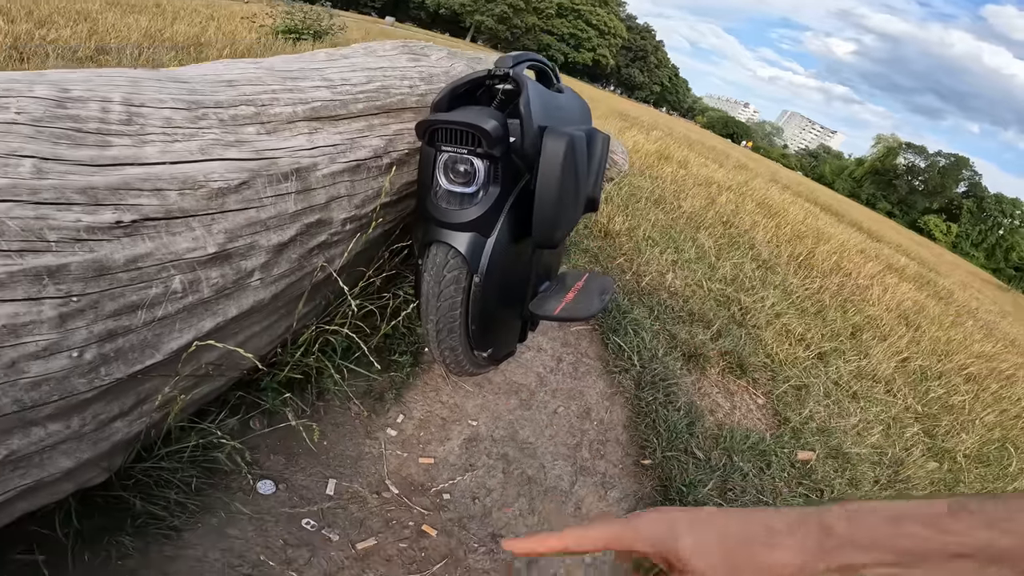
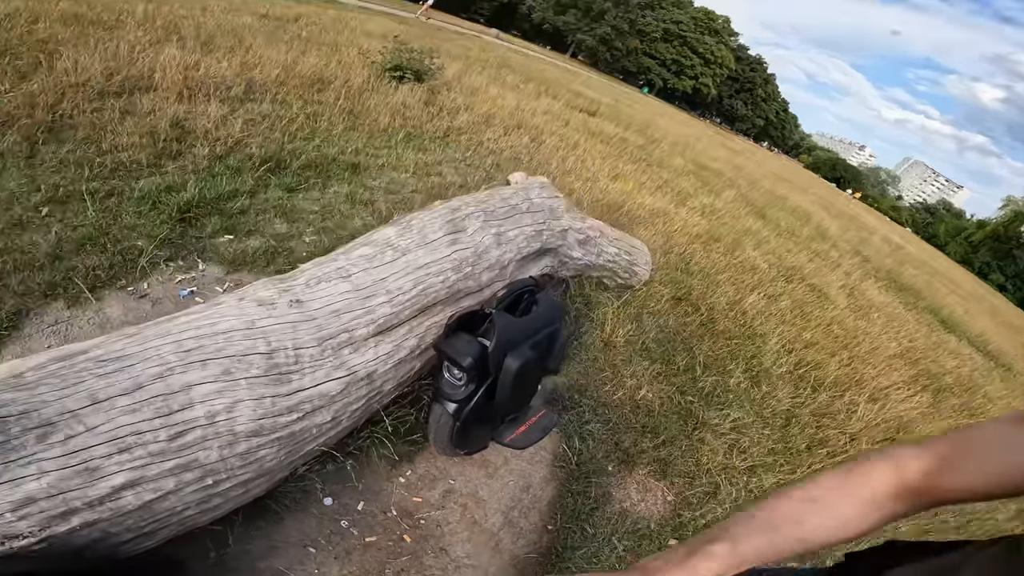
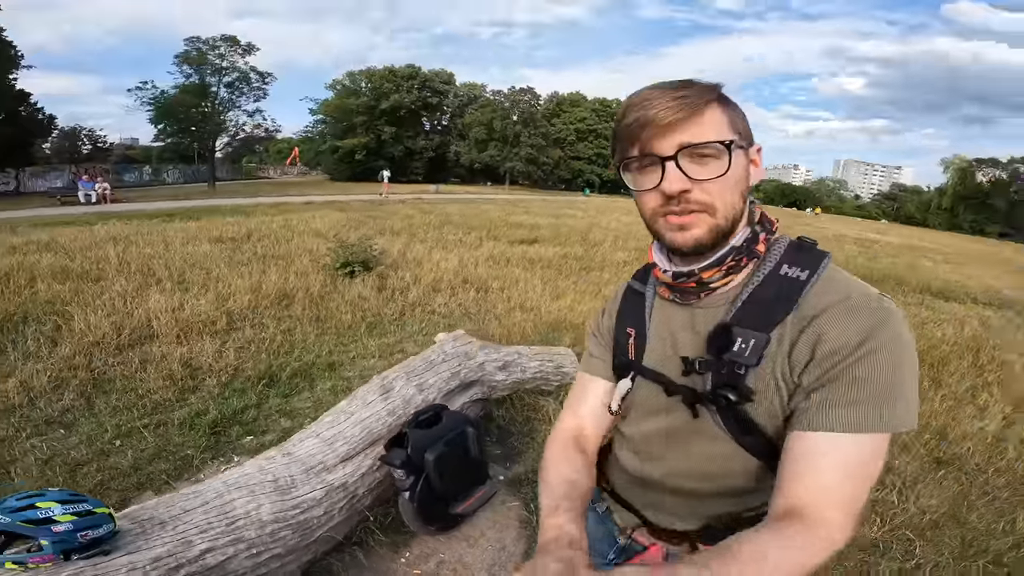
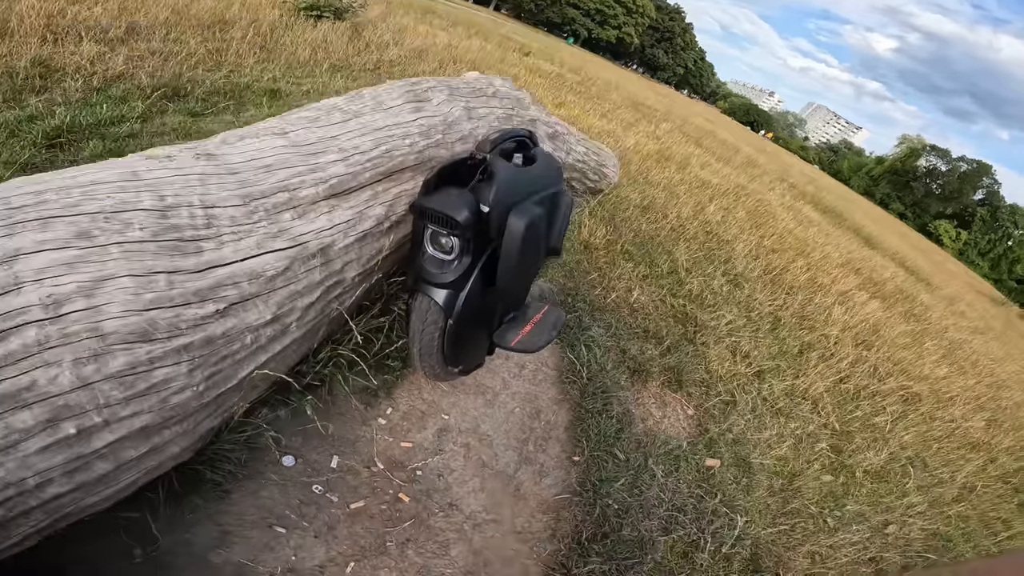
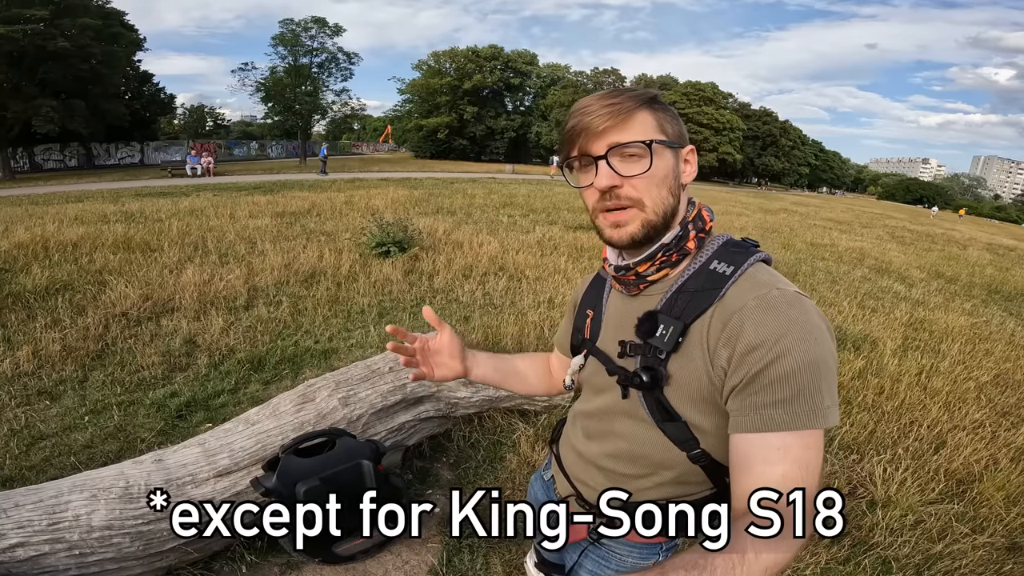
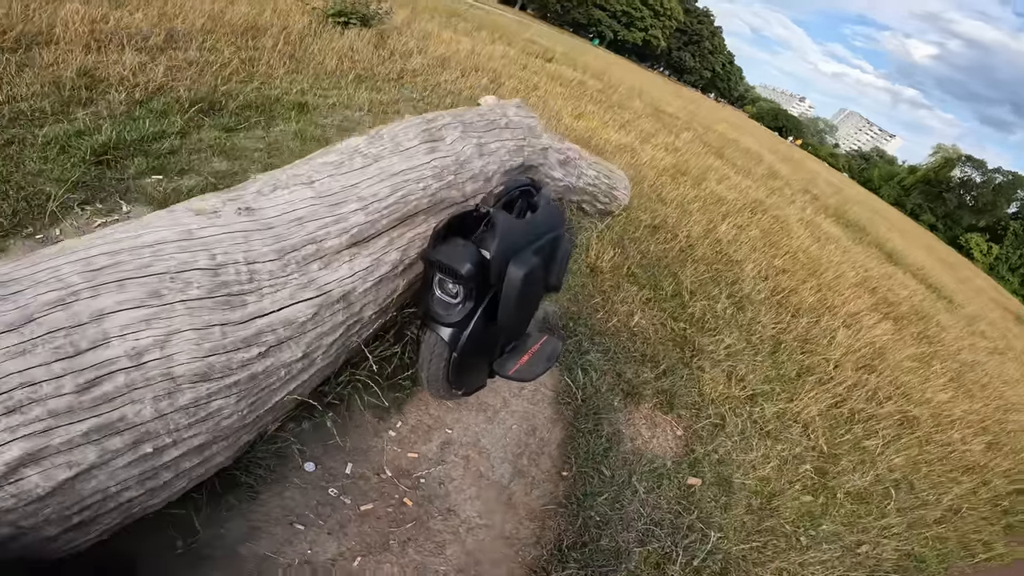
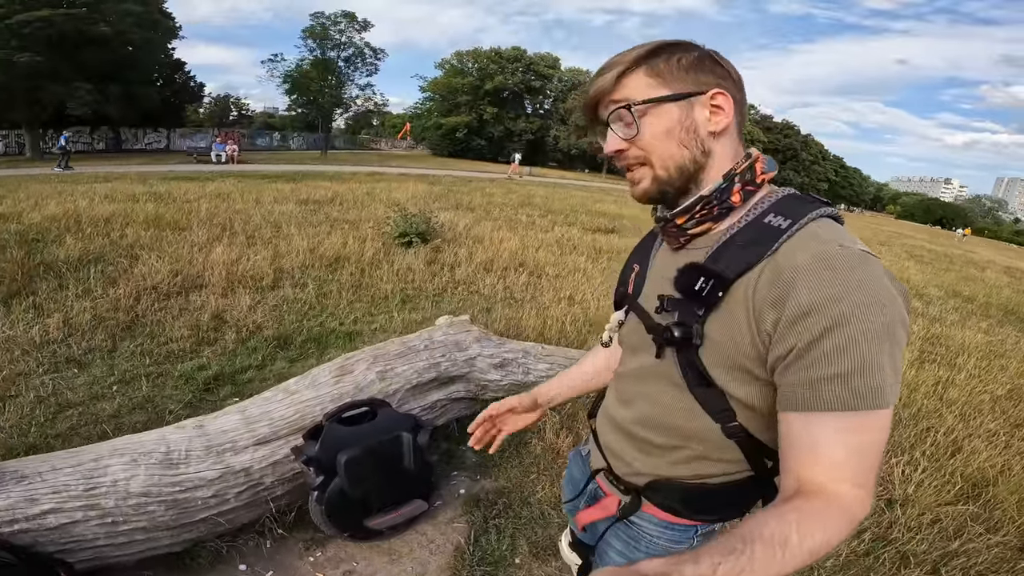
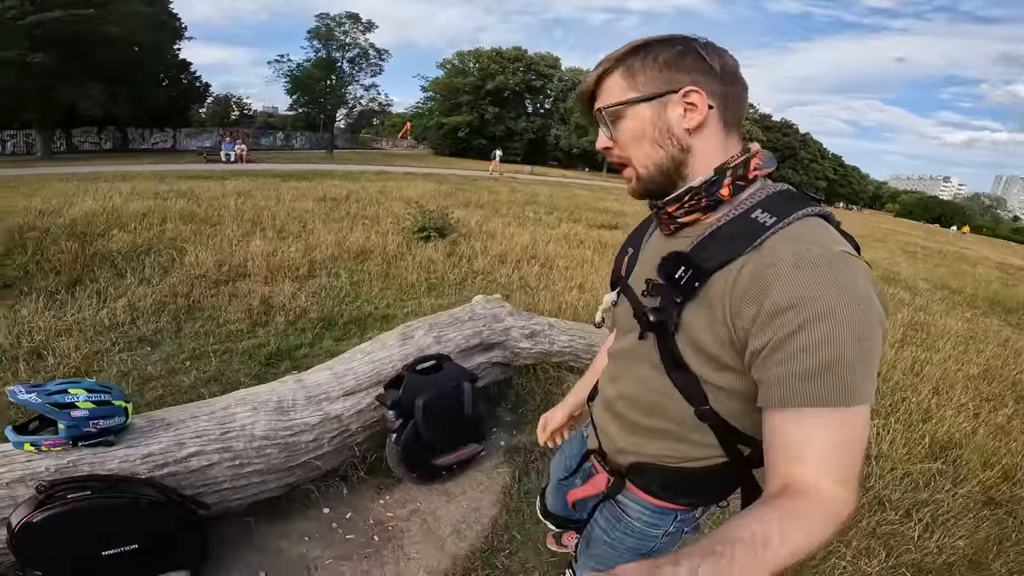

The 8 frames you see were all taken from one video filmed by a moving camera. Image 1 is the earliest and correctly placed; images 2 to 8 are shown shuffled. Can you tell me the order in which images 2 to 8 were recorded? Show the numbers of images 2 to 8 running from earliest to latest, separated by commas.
4, 6, 2, 3, 8, 7, 5
